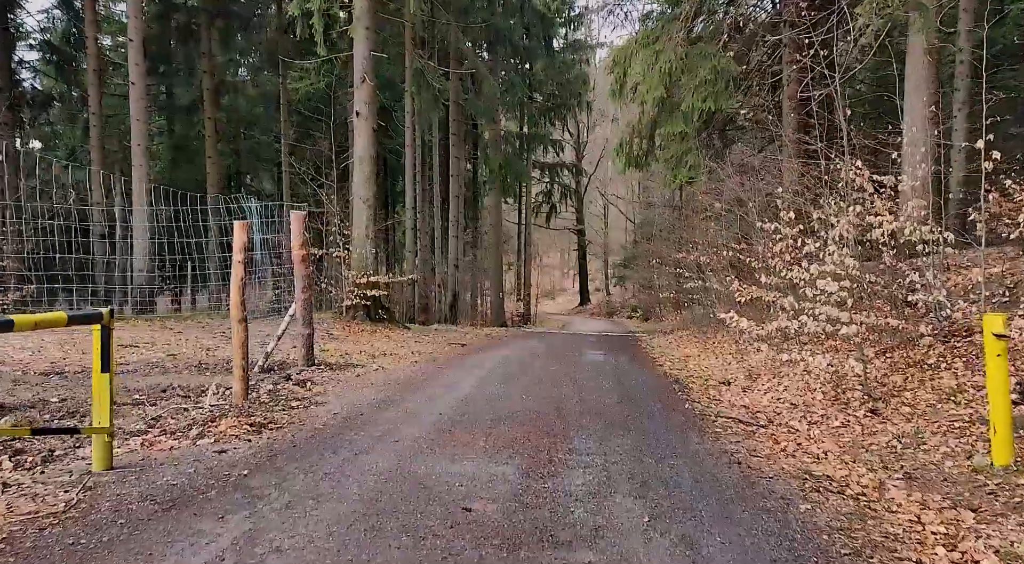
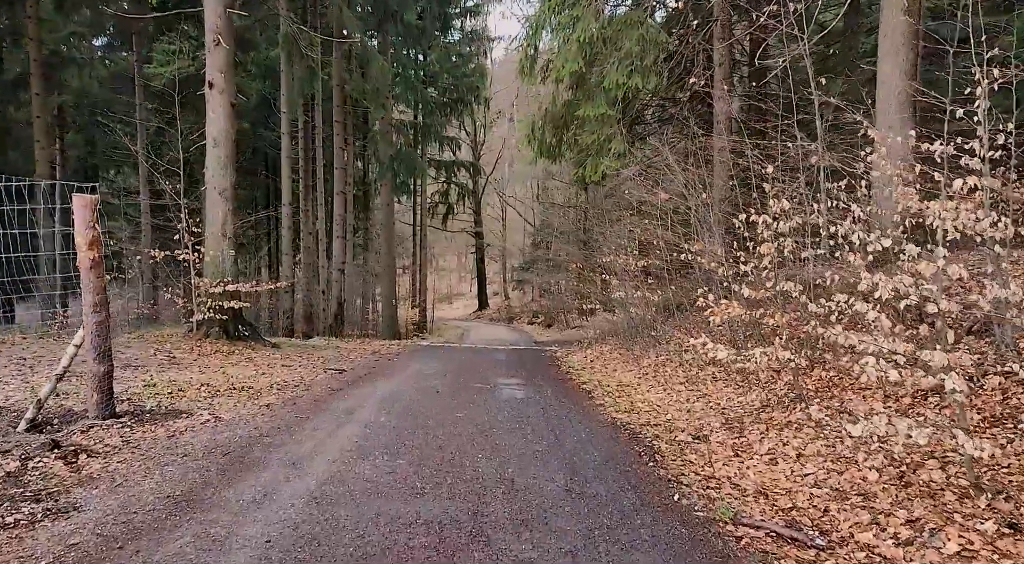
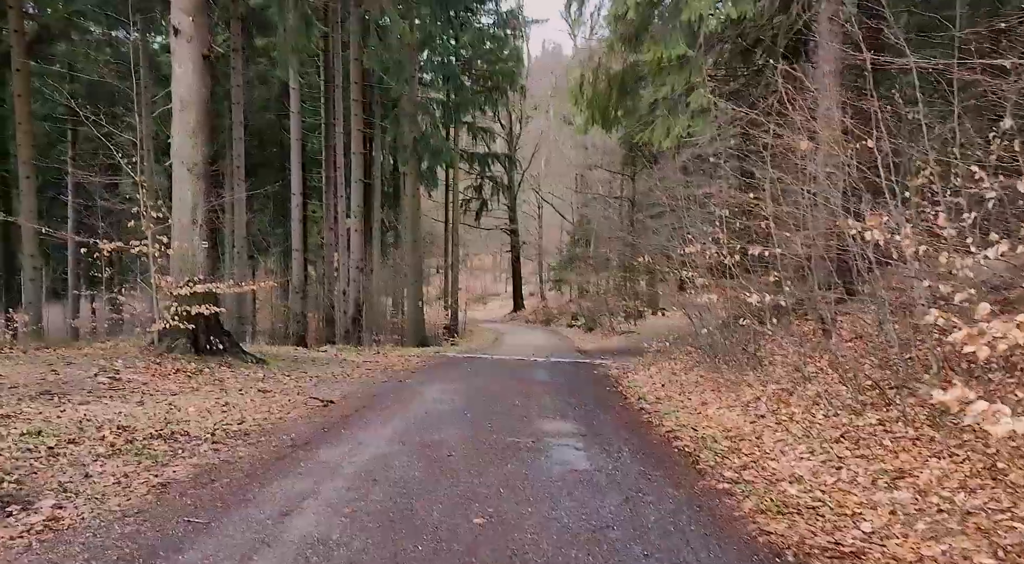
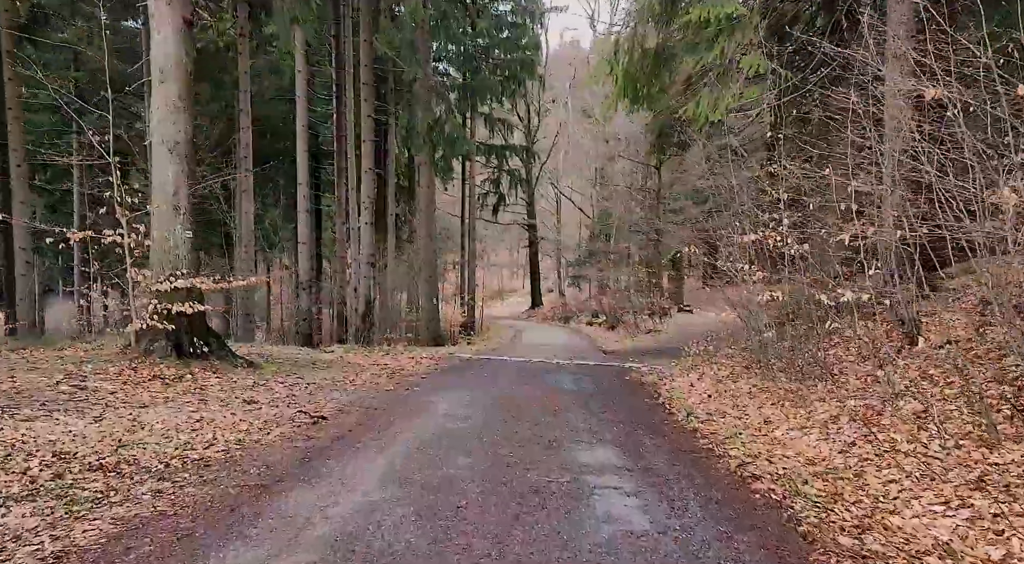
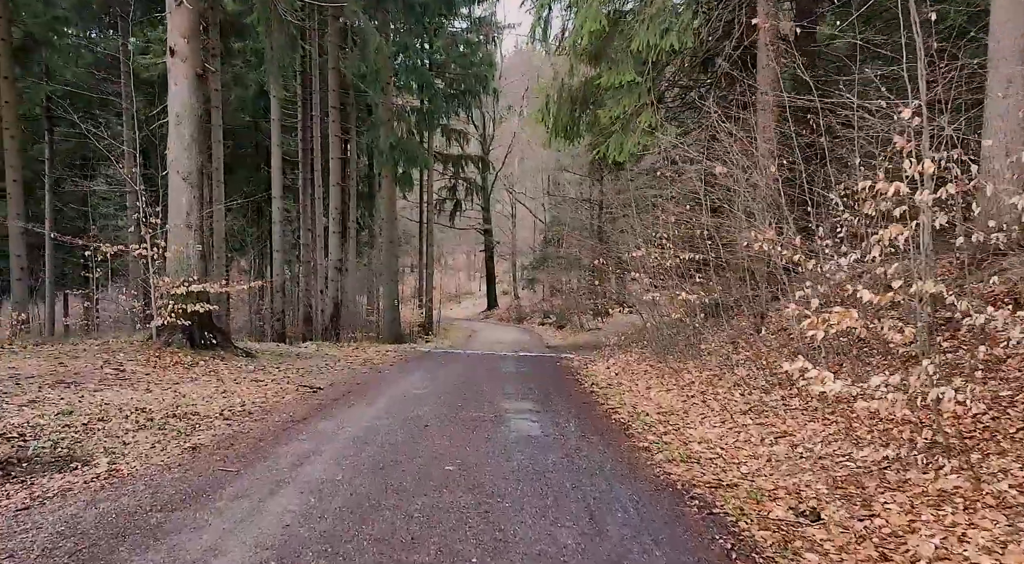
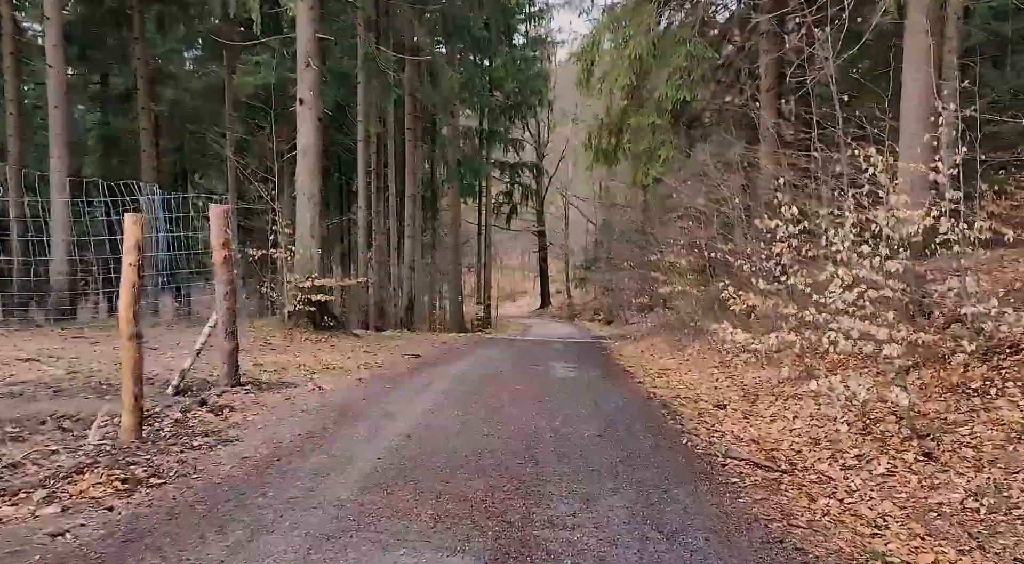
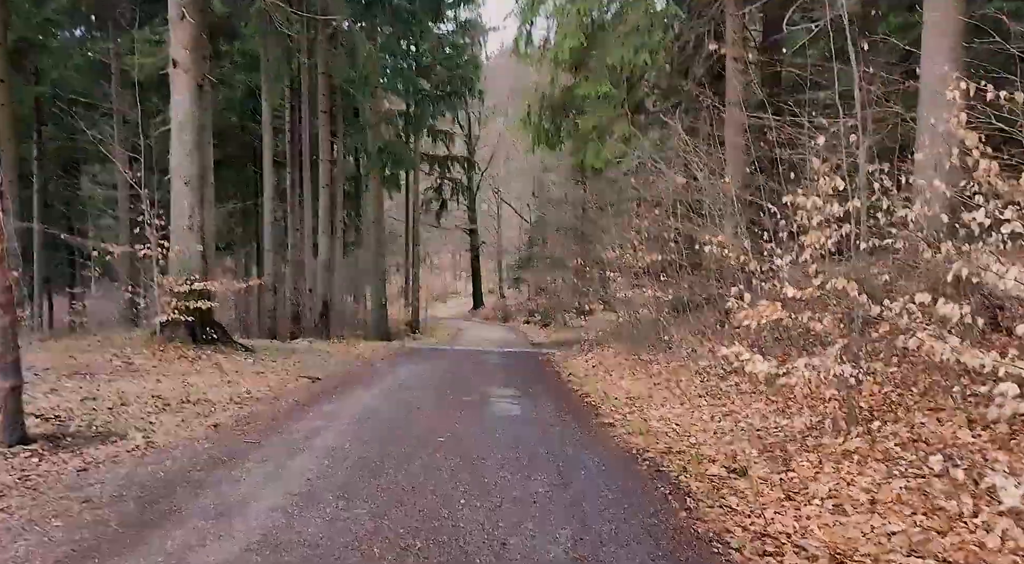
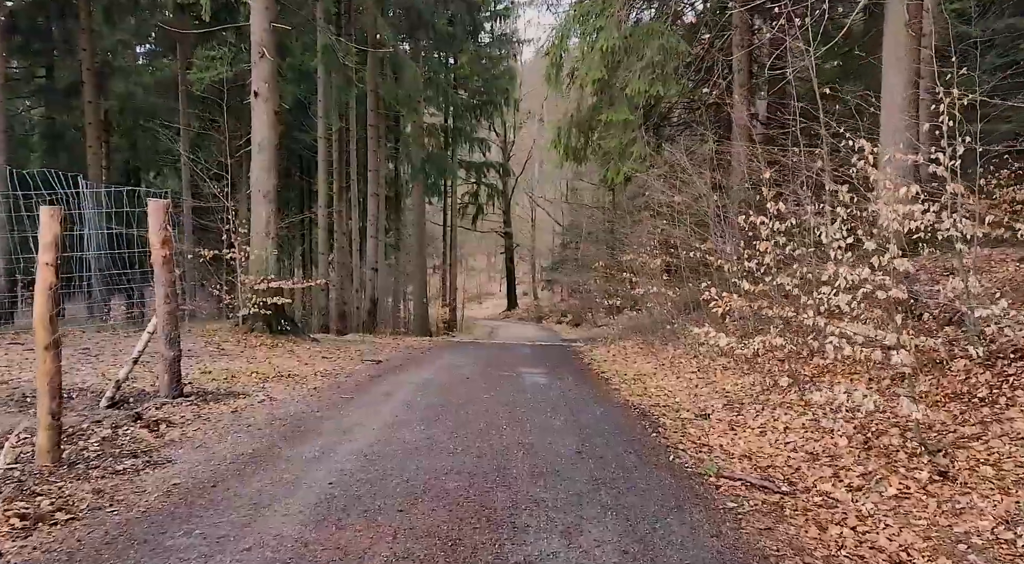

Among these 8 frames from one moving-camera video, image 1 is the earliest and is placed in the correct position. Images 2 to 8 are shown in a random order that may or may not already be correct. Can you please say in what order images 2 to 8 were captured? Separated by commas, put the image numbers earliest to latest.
6, 8, 2, 7, 5, 3, 4
